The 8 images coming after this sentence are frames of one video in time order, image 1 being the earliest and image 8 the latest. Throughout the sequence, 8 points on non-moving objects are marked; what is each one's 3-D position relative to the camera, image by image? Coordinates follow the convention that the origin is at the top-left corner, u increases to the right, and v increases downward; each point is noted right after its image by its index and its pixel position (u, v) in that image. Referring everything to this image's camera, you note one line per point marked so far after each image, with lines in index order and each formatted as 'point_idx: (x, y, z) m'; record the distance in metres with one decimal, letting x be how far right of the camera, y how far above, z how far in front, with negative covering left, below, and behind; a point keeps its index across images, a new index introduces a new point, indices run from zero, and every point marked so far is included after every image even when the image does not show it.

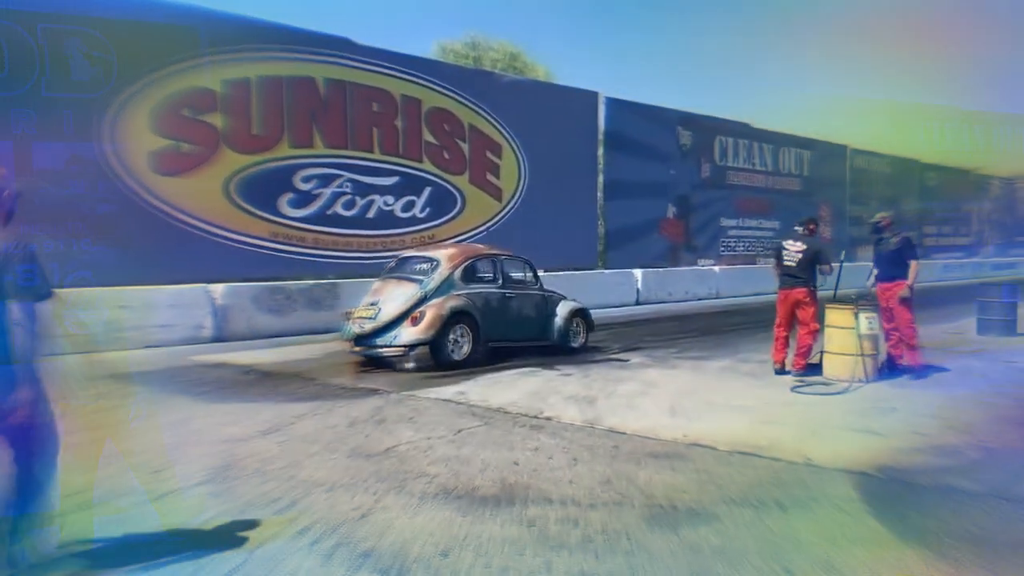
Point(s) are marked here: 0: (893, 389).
0: (+3.2, -0.9, +7.5) m
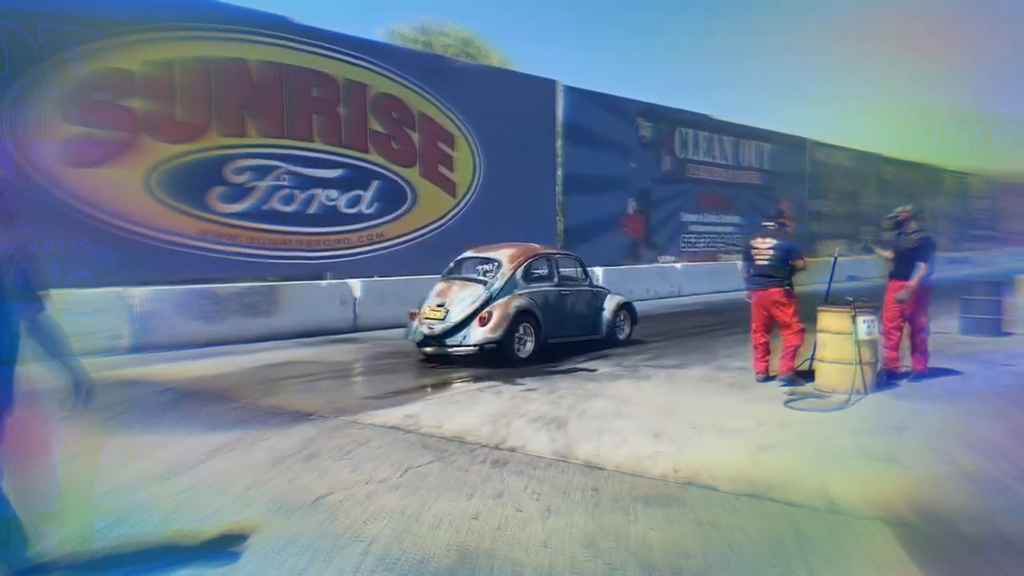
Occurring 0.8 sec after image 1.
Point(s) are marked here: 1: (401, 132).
0: (+2.9, -0.9, +6.7) m
1: (-1.7, +2.4, +13.7) m
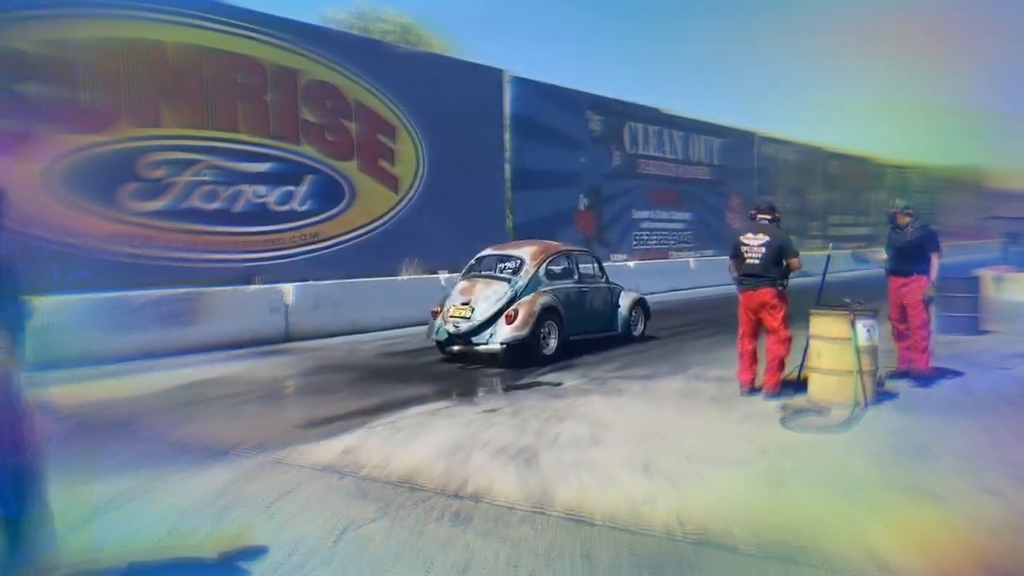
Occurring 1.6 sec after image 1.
0: (+2.6, -0.9, +5.9) m
1: (-2.5, +2.4, +12.7) m
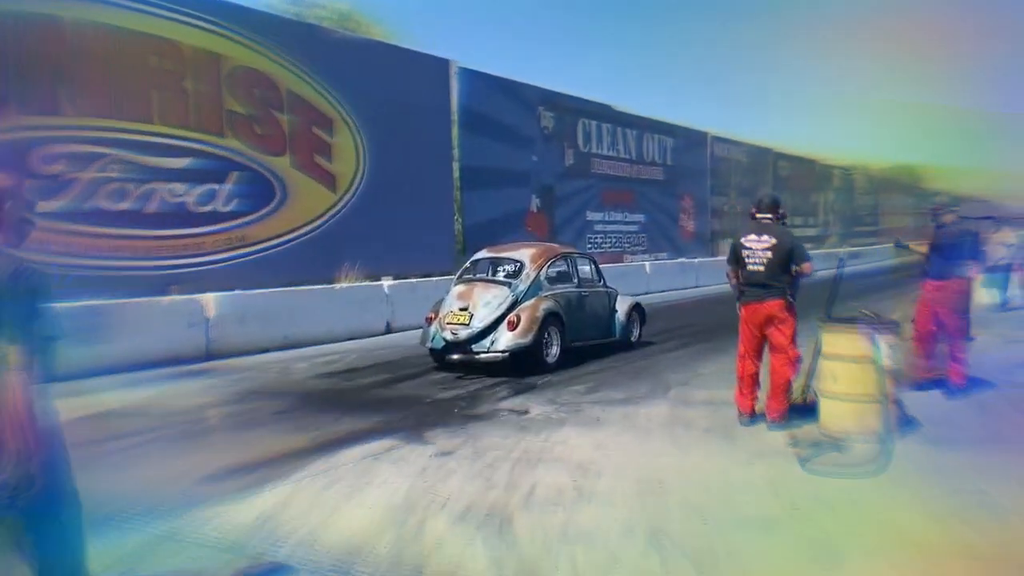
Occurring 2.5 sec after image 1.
0: (+2.4, -0.9, +5.0) m
1: (-3.2, +2.2, +11.4) m
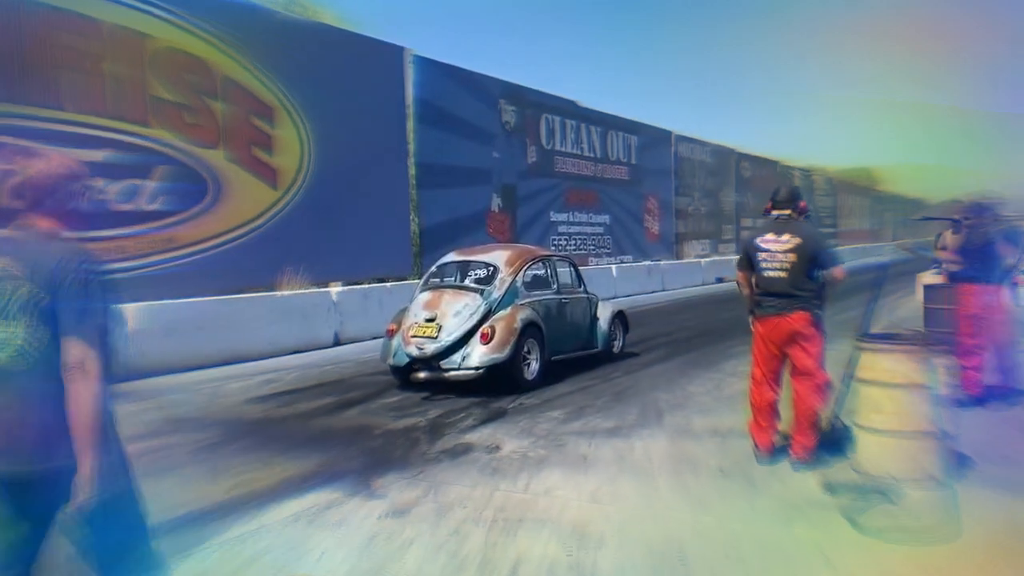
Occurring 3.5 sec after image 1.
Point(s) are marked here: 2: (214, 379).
0: (+2.3, -1.0, +4.1) m
1: (-3.6, +2.1, +10.2) m
2: (-2.7, -0.8, +8.0) m
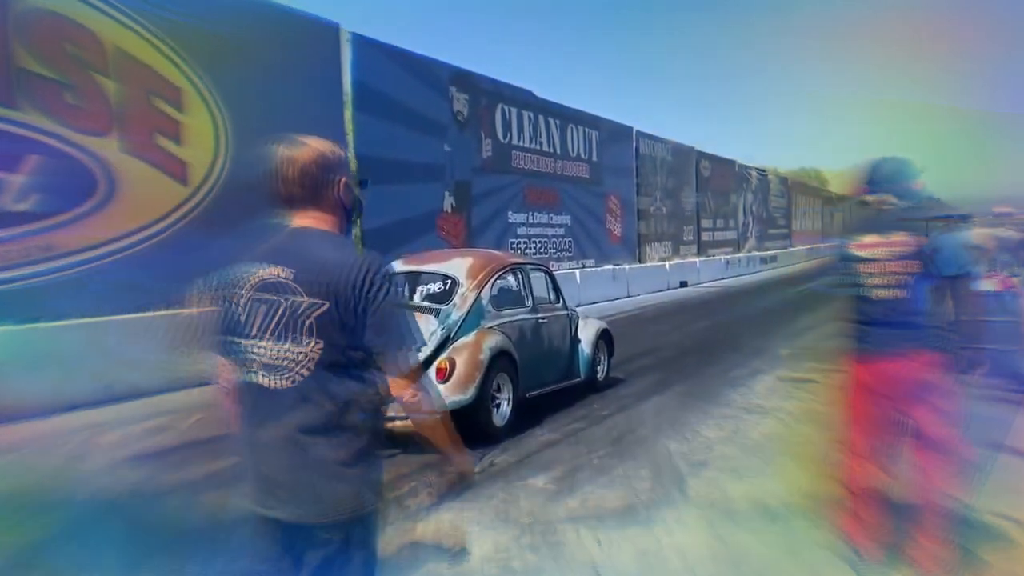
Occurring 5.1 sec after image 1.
0: (+2.2, -1.1, +2.6) m
1: (-4.0, +2.0, +8.4) m
2: (-3.0, -1.0, +6.2) m
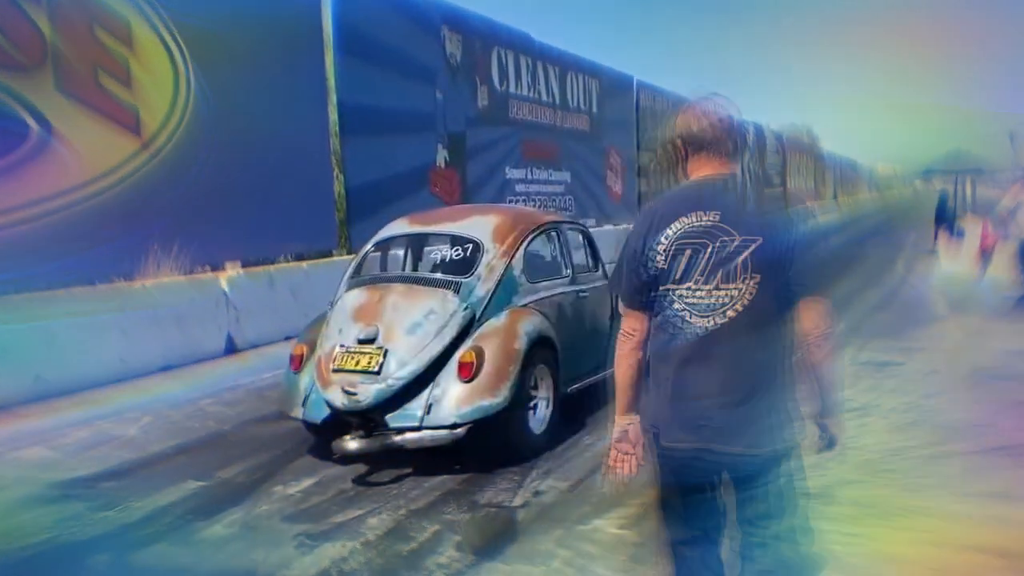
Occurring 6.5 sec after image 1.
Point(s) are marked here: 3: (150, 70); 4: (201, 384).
0: (+2.5, -1.0, +1.3) m
1: (-3.9, +2.2, +6.9) m
2: (-2.8, -0.8, +4.8) m
3: (-3.3, +2.1, +8.0) m
4: (-2.2, -0.7, +6.3) m
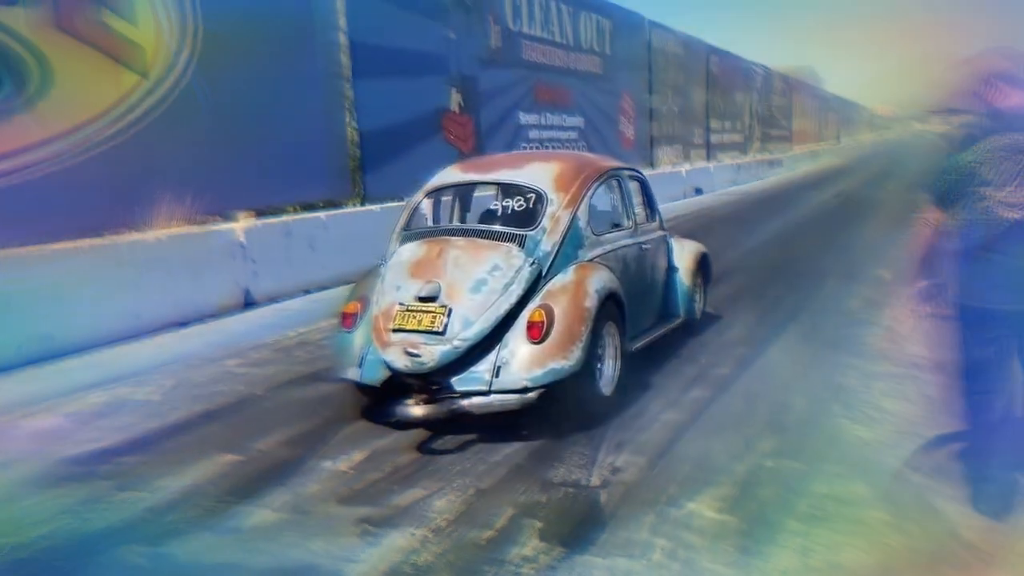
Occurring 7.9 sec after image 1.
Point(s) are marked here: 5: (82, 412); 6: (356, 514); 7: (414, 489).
0: (+2.8, -1.0, +1.0) m
1: (-3.7, +2.6, +6.3) m
2: (-2.5, -0.6, +4.5) m
3: (-3.0, +2.5, +7.5) m
4: (-1.9, -0.3, +6.0) m
5: (-2.1, -0.6, +4.3) m
6: (-0.5, -0.8, +3.0) m
7: (-0.3, -0.7, +3.2) m
